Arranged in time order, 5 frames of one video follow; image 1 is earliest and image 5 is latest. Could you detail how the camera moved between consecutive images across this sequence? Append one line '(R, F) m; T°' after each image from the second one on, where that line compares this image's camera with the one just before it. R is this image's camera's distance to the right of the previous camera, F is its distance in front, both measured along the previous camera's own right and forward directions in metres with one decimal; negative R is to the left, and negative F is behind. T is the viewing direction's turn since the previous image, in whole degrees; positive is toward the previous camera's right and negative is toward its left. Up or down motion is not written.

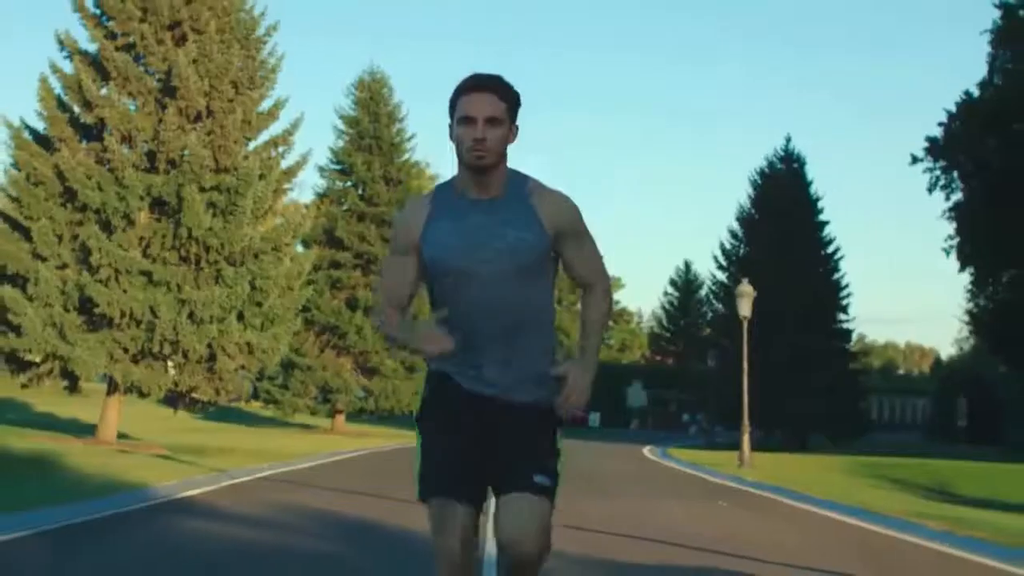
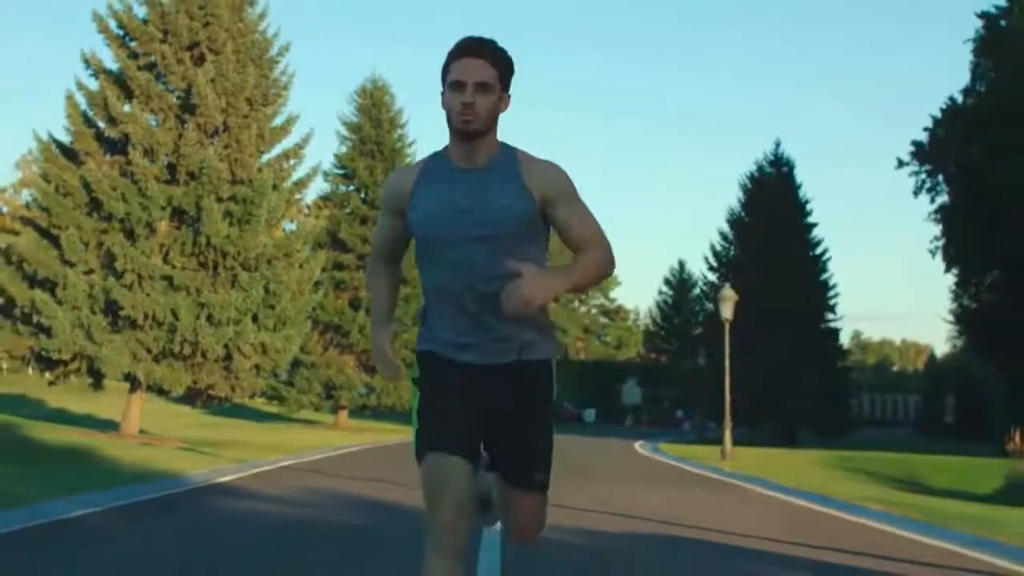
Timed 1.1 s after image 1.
(0.0, -1.4) m; 0°
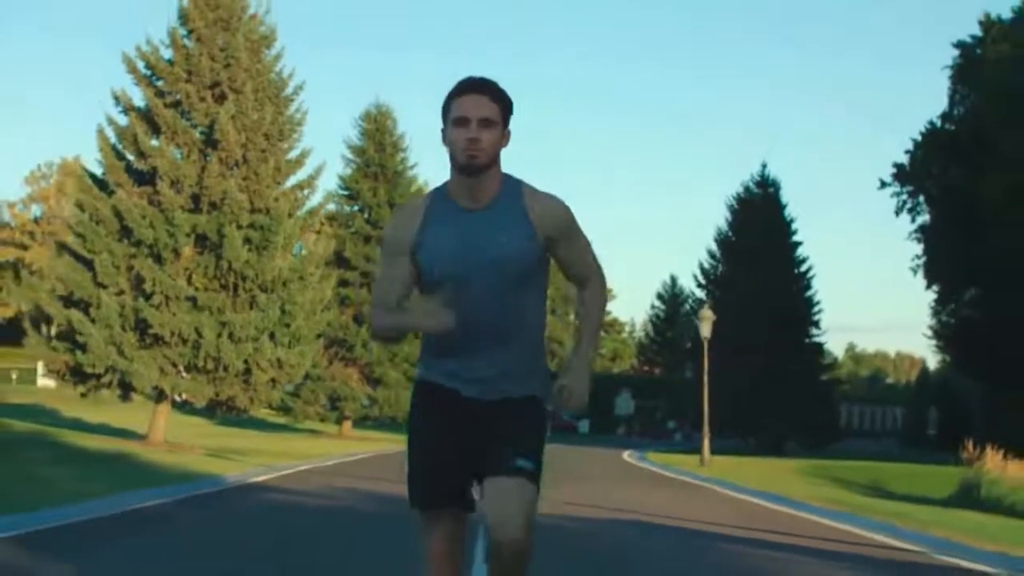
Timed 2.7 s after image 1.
(0.0, -1.9) m; 0°
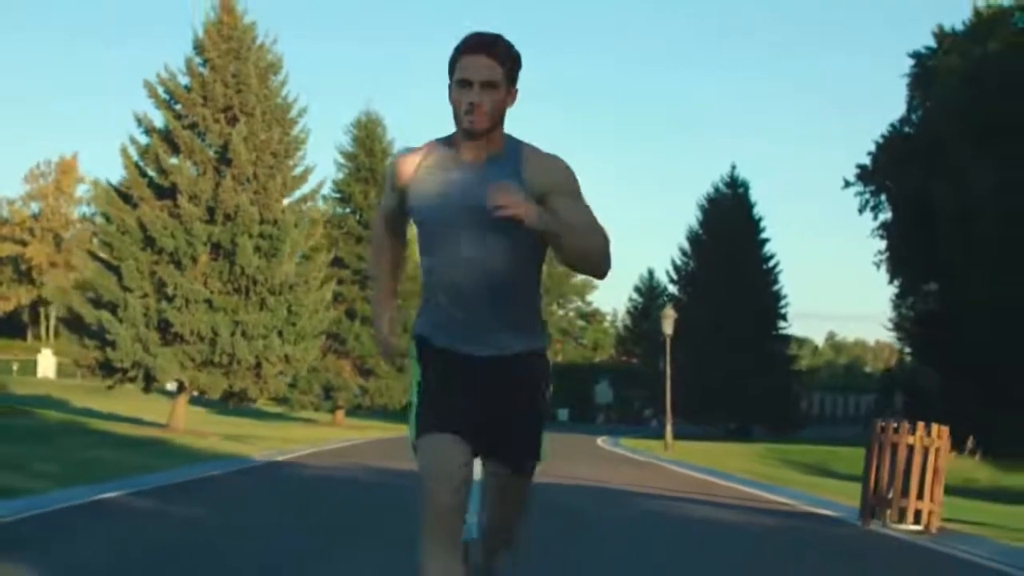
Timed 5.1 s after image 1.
(0.0, -2.7) m; +1°
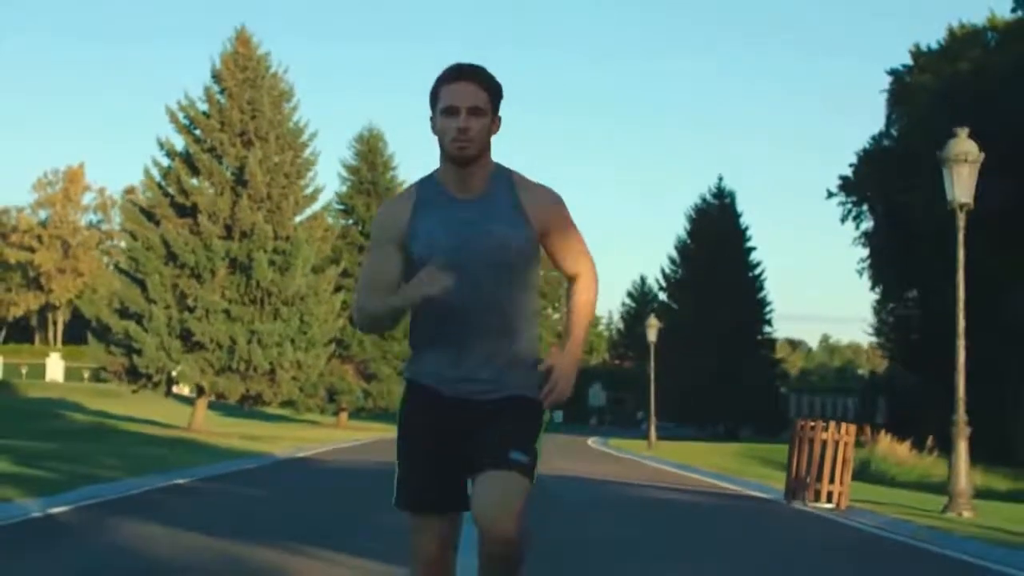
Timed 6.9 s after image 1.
(0.0, -2.1) m; 0°
